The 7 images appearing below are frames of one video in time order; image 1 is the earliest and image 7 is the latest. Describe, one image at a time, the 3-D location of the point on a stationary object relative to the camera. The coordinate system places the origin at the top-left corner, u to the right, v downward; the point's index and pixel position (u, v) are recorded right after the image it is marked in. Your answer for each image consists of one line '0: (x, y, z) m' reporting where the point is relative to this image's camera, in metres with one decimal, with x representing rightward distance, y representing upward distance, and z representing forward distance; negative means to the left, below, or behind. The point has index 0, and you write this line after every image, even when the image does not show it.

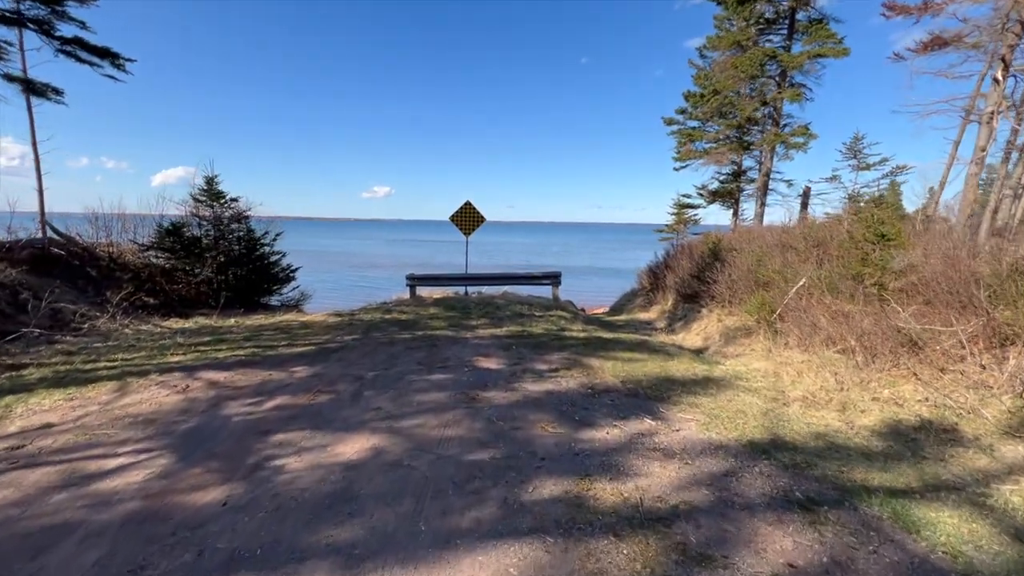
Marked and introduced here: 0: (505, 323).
0: (-0.1, -0.7, +9.7) m
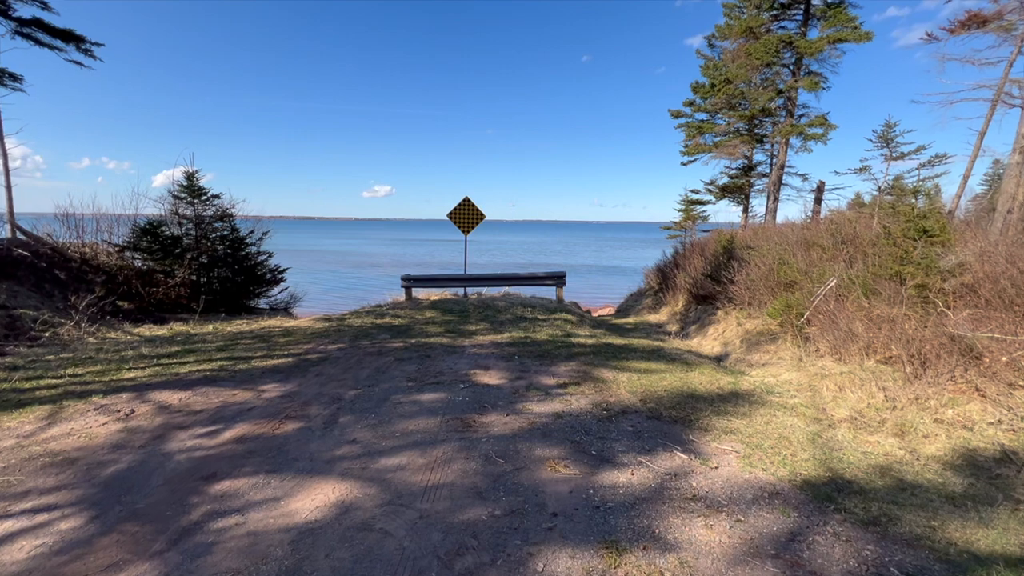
0: (-0.1, -0.8, +8.9) m
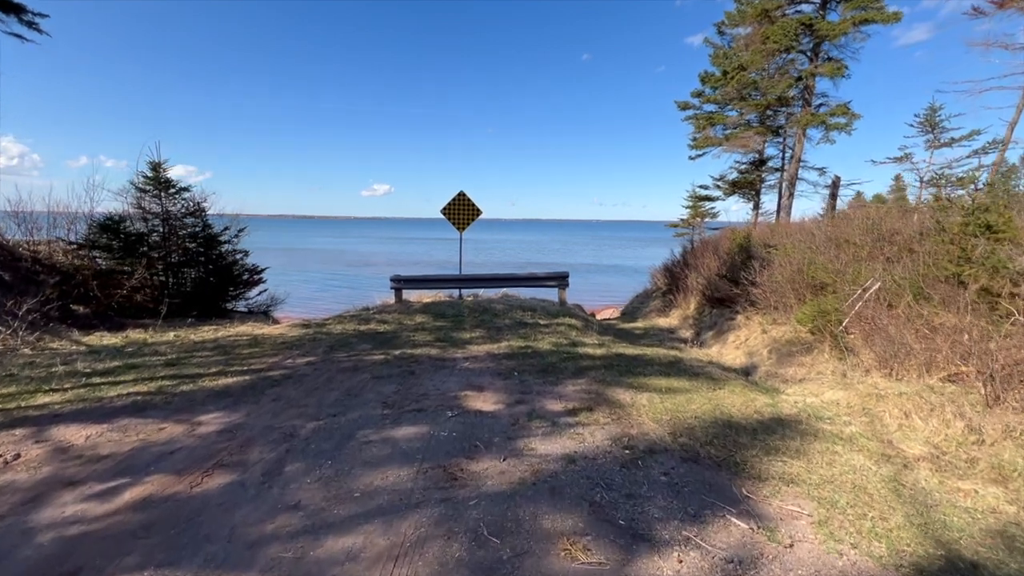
0: (-0.1, -0.8, +8.0) m
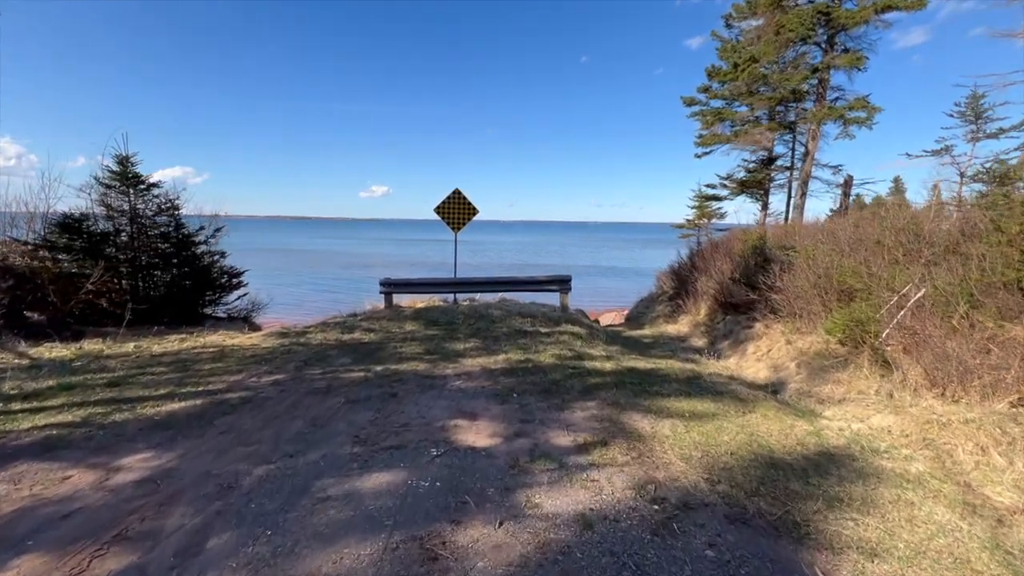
0: (-0.1, -0.9, +7.2) m
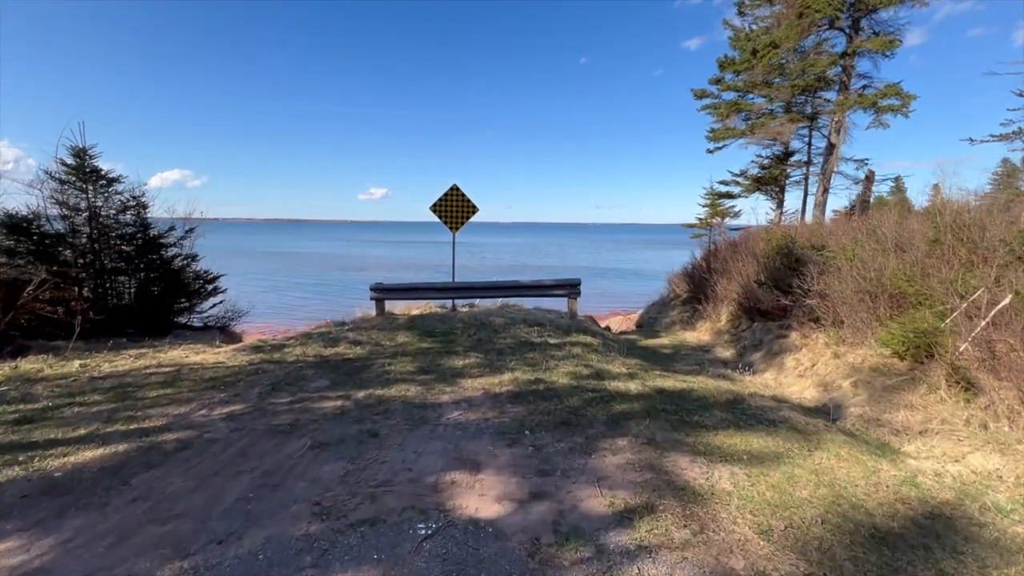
0: (0.0, -1.0, +6.2) m
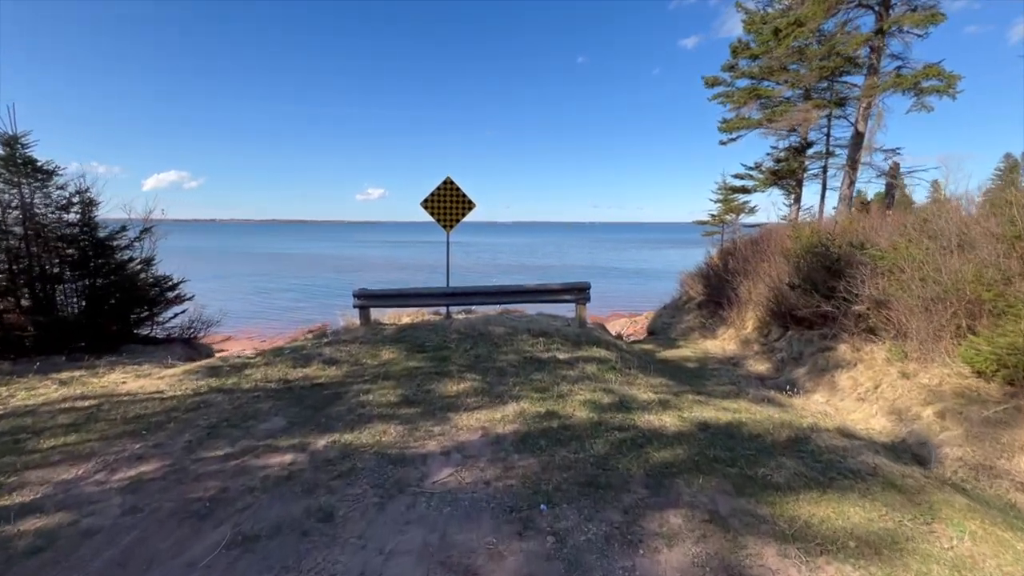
0: (0.0, -1.1, +5.1) m
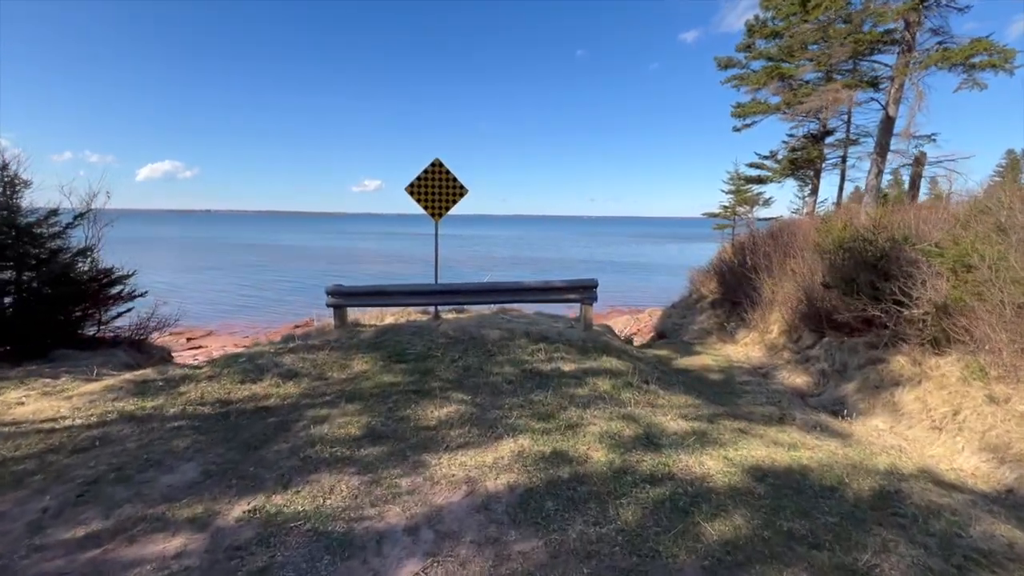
0: (0.0, -1.1, +4.0) m
